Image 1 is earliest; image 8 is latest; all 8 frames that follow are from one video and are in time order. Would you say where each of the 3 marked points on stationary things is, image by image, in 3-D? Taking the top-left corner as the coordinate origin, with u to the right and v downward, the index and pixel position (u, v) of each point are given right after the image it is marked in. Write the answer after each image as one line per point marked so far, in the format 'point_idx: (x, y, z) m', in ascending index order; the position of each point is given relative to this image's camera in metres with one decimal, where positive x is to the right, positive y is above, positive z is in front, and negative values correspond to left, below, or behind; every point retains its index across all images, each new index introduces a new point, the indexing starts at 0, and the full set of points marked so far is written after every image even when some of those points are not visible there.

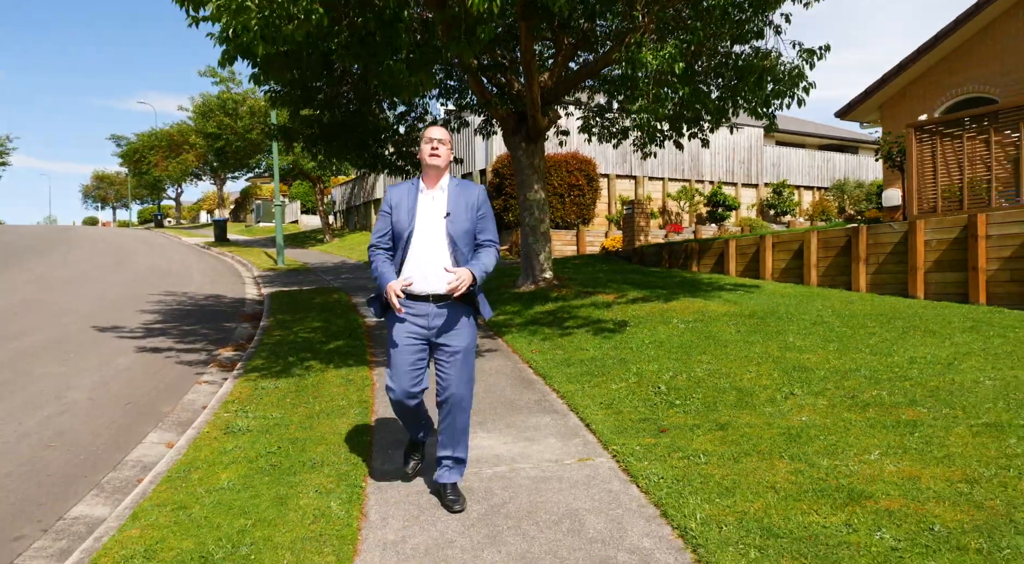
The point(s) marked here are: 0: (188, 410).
0: (-3.1, -1.2, +6.0) m
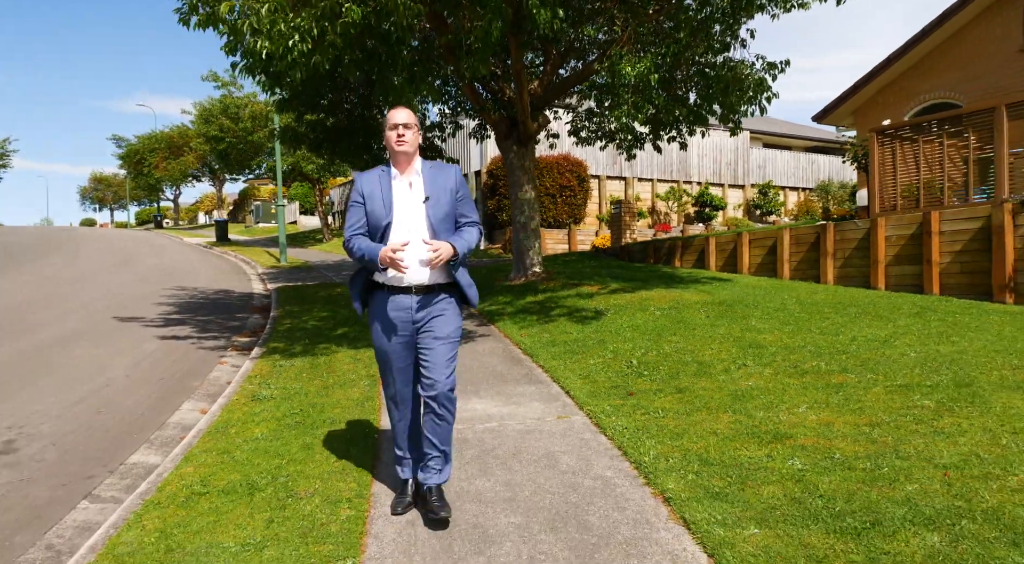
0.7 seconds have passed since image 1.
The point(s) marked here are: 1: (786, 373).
0: (-3.2, -1.1, +6.7) m
1: (+2.4, -0.8, +5.5) m
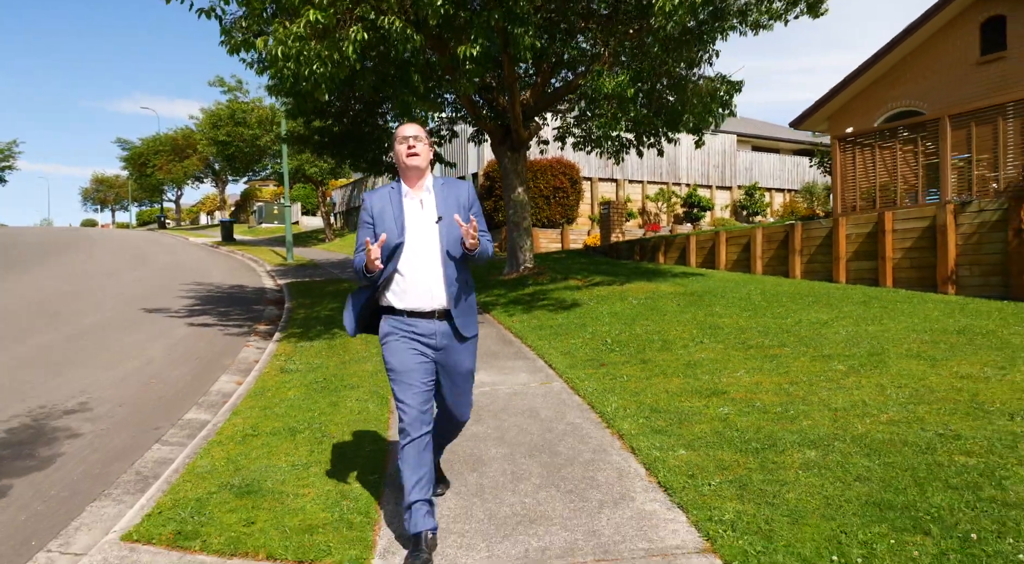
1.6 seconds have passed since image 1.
0: (-3.3, -1.0, +7.7) m
1: (+2.3, -0.7, +6.5) m
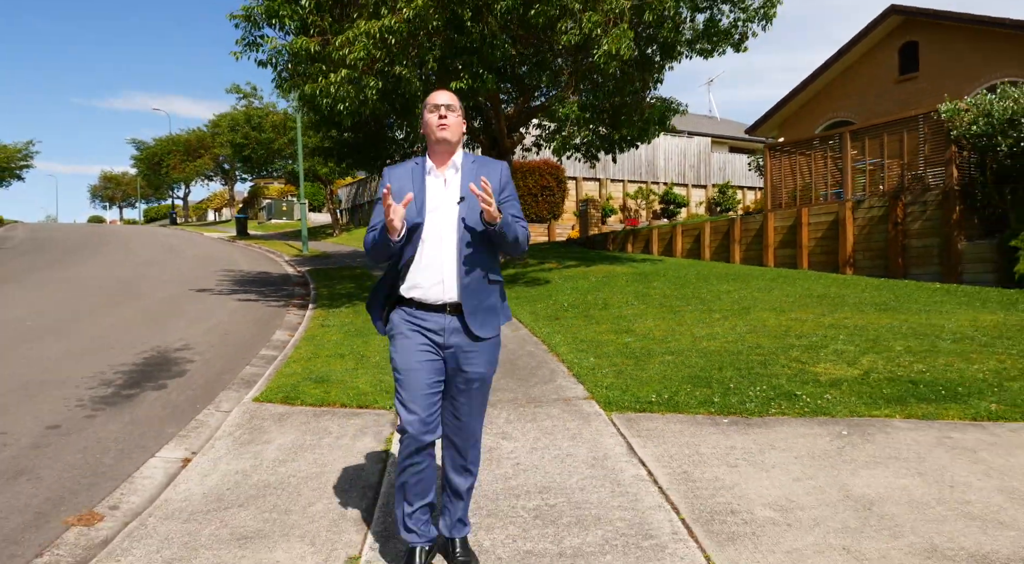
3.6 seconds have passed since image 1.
0: (-3.6, -0.7, +10.2) m
1: (+2.0, -0.4, +9.0) m
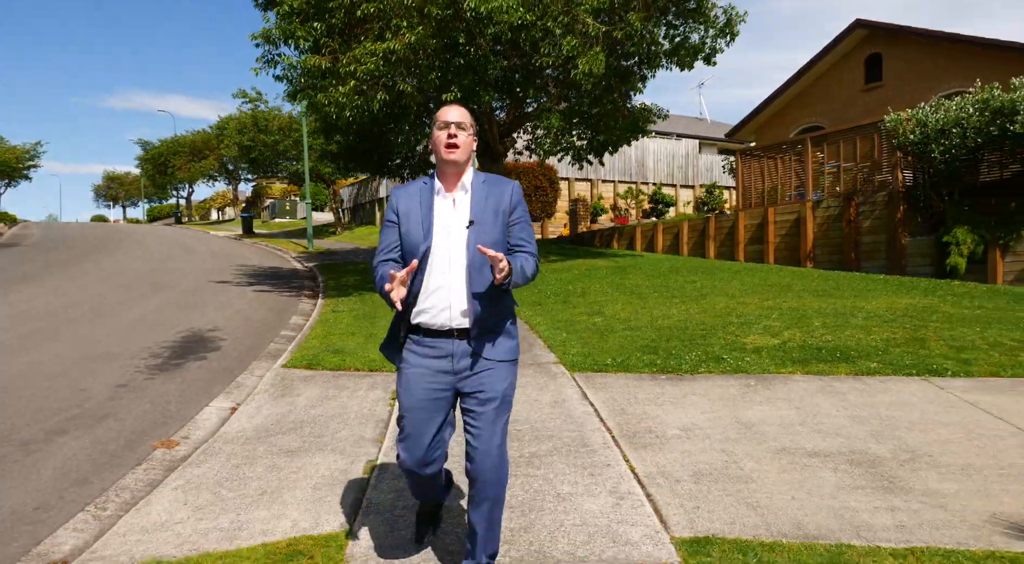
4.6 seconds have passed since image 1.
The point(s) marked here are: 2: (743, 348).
0: (-3.8, -0.5, +11.4) m
1: (+1.8, -0.2, +10.2) m
2: (+2.5, -0.7, +6.7) m
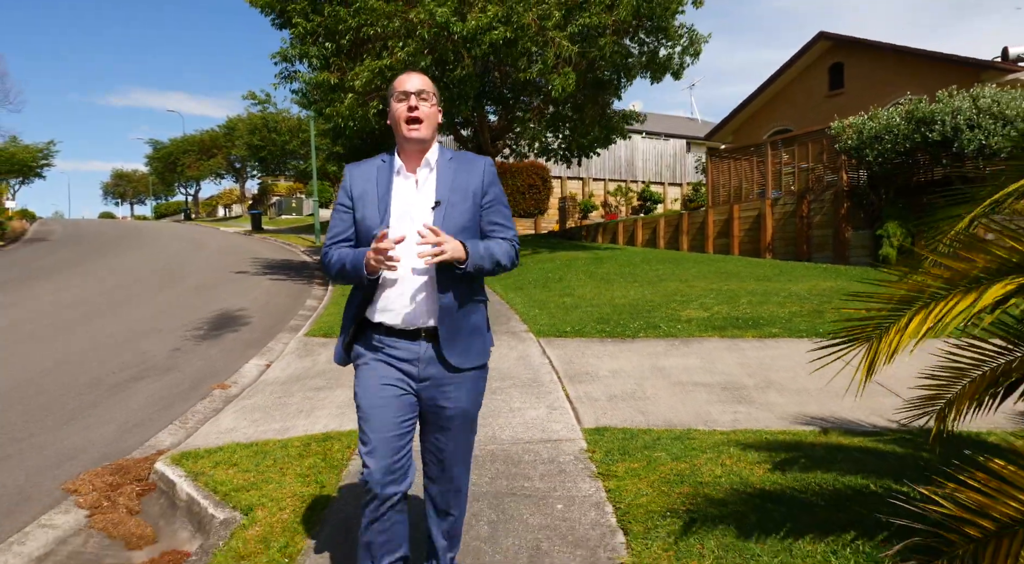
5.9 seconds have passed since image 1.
0: (-4.1, -0.3, +13.0) m
1: (+1.6, 0.0, +11.8) m
2: (+2.2, -0.5, +8.3) m
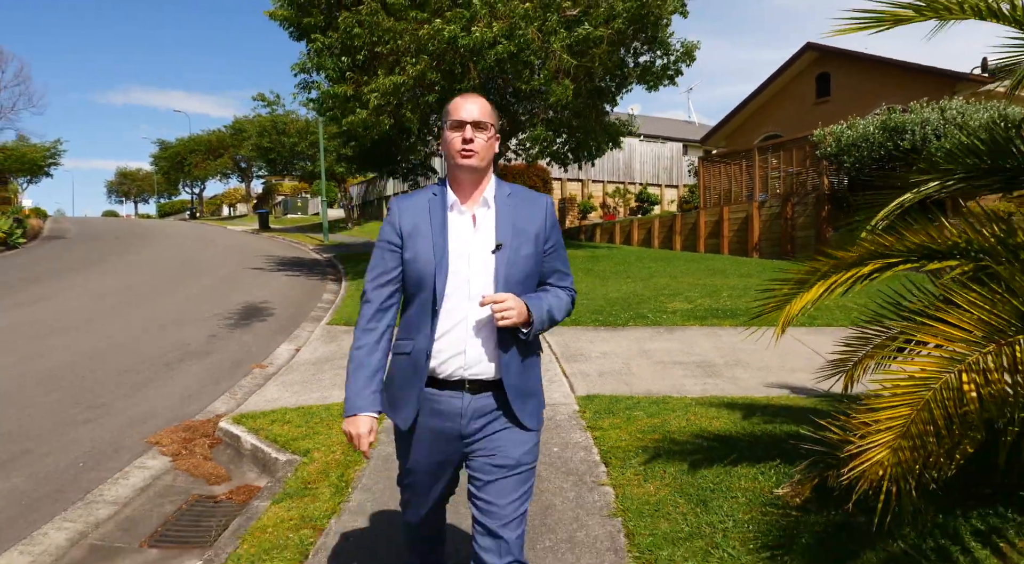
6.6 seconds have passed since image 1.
0: (-4.0, -0.2, +13.9) m
1: (+1.6, +0.1, +12.7) m
2: (+2.3, -0.4, +9.2) m
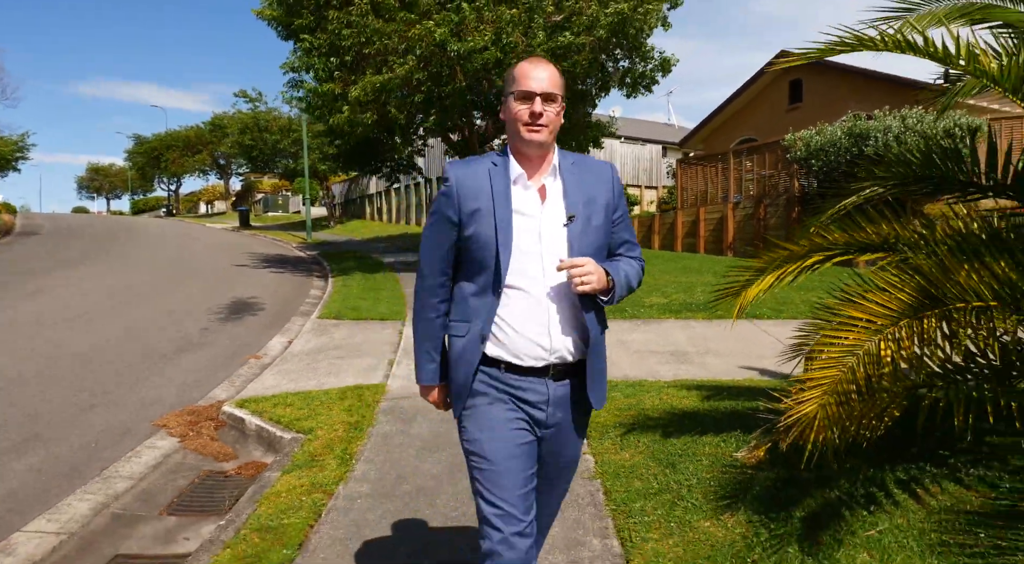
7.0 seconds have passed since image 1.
0: (-4.4, -0.1, +14.2) m
1: (+1.3, +0.2, +13.2) m
2: (+2.0, -0.4, +9.7) m
